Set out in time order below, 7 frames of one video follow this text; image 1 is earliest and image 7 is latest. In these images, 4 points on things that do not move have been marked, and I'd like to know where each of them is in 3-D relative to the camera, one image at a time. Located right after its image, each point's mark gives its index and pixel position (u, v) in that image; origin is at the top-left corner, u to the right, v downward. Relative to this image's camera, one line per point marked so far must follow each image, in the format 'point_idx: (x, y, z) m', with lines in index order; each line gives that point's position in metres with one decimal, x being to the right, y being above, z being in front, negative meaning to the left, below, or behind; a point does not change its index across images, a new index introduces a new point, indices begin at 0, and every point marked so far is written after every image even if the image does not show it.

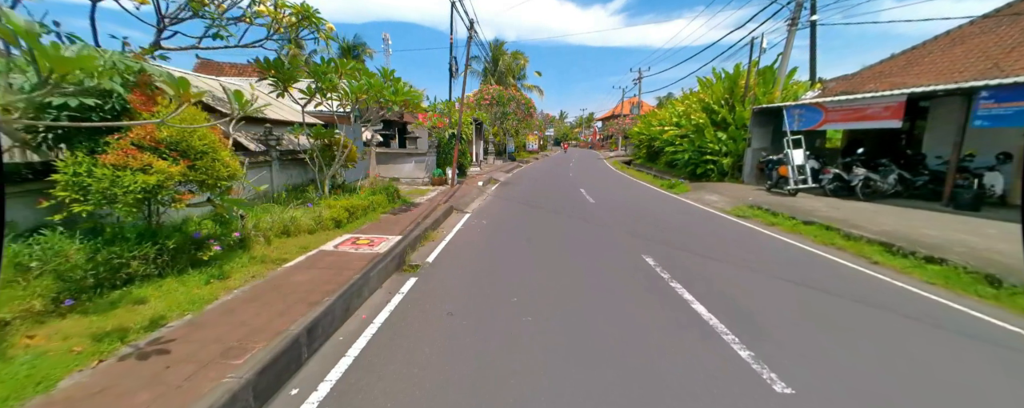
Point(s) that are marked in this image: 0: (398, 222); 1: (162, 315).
0: (-2.3, -0.4, +7.2) m
1: (-3.1, -1.0, +3.2) m
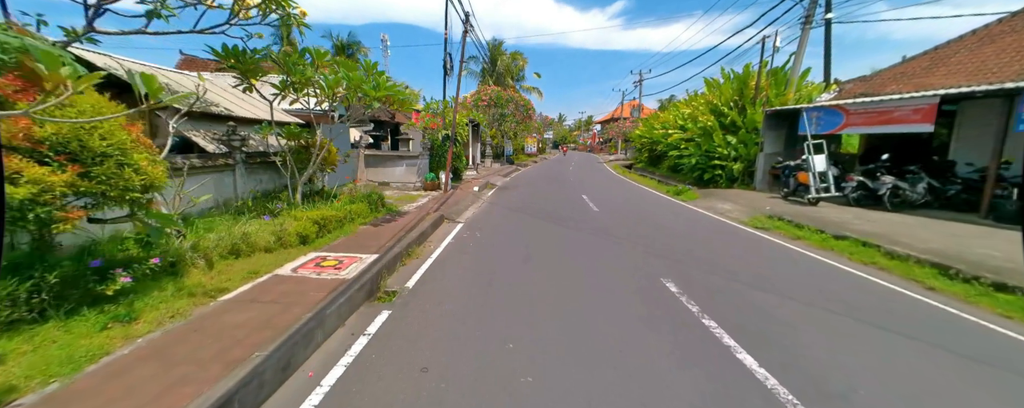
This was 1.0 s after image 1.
0: (-2.3, -0.6, +6.2) m
1: (-3.2, -1.1, +2.3) m
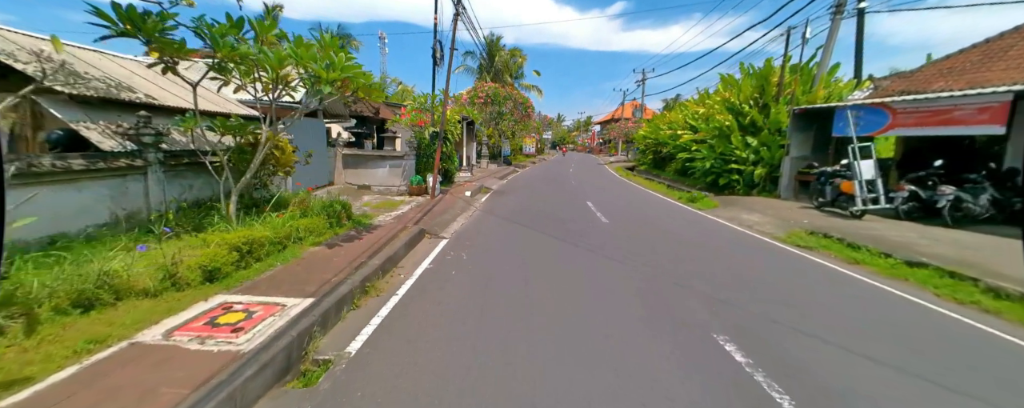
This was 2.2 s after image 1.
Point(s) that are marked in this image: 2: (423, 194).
0: (-2.4, -0.8, +4.7) m
1: (-3.2, -1.4, +0.7) m
2: (-2.9, +0.3, +11.7) m
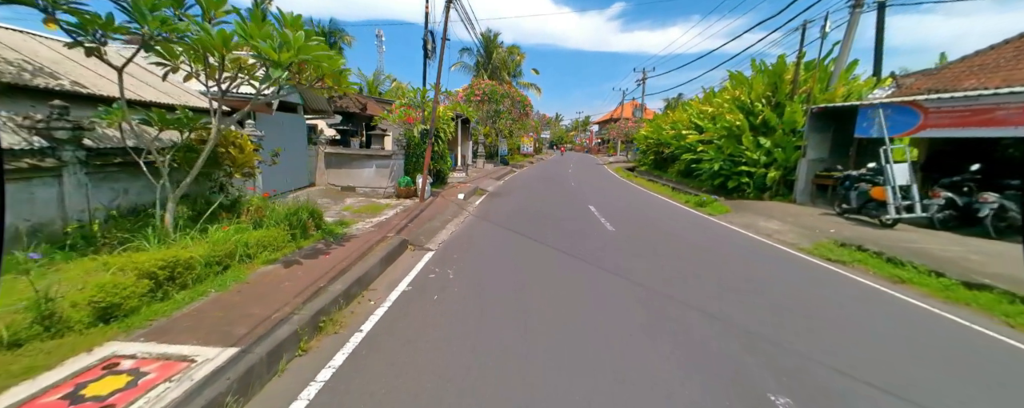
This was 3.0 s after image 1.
0: (-2.5, -0.9, +3.8) m
1: (-3.3, -1.5, -0.2) m
2: (-3.0, +0.2, +10.7) m
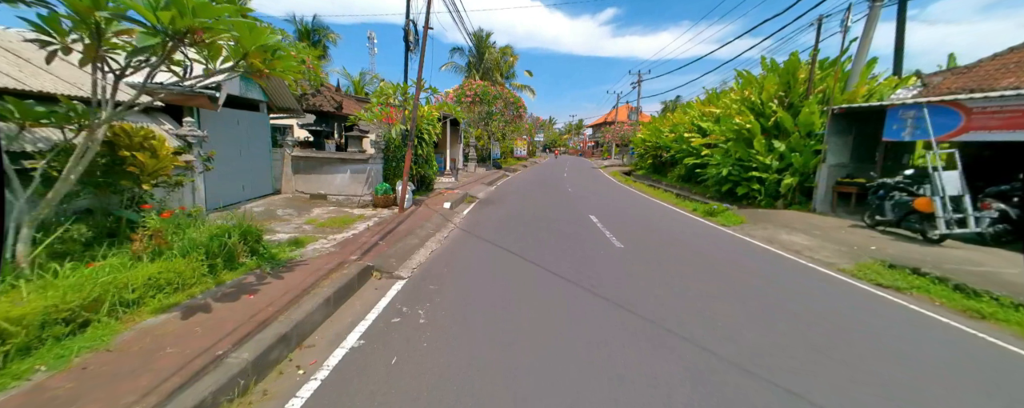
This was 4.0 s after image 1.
0: (-2.6, -1.1, +2.6) m
1: (-3.3, -1.7, -1.5) m
2: (-3.2, -0.1, +9.5) m
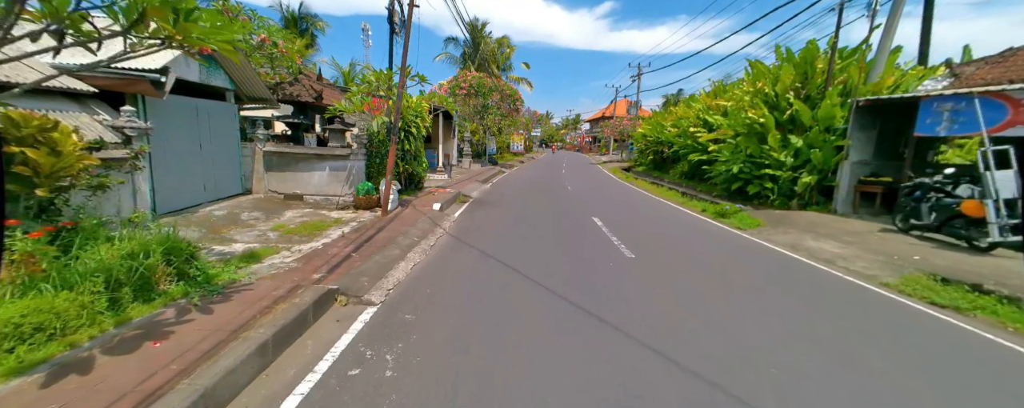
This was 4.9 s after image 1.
0: (-2.6, -1.3, +1.7) m
1: (-3.3, -1.9, -2.4) m
2: (-3.3, -0.1, +8.6) m
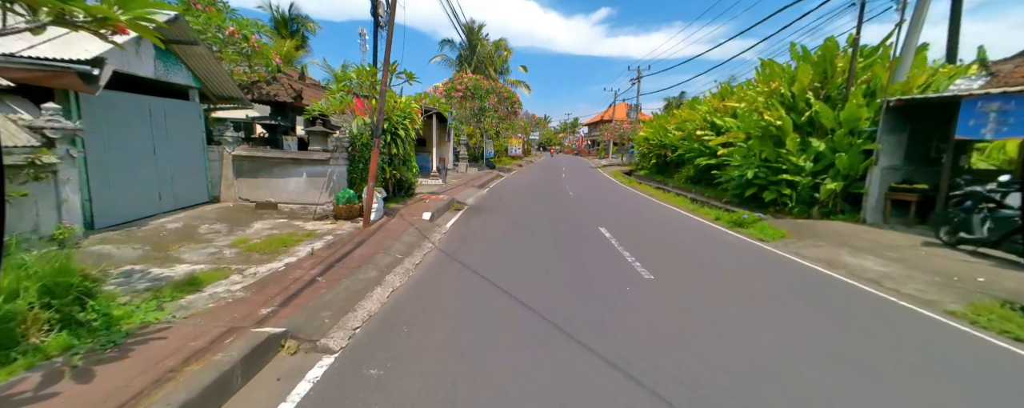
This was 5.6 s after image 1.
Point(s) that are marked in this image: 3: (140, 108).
0: (-2.6, -1.4, +0.8) m
1: (-3.3, -2.0, -3.3) m
2: (-3.3, -0.3, +7.7) m
3: (-6.4, +1.7, +6.2) m
